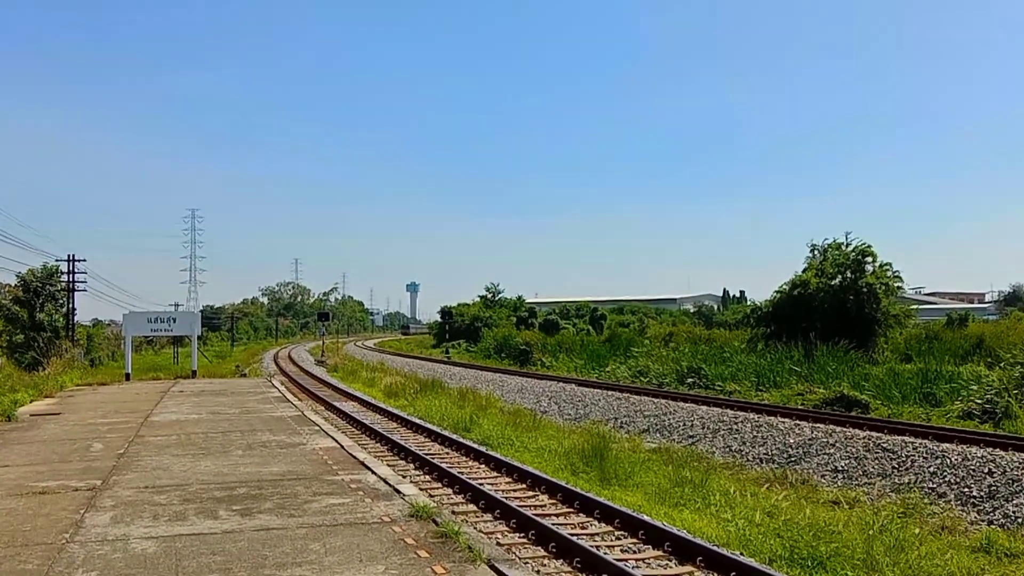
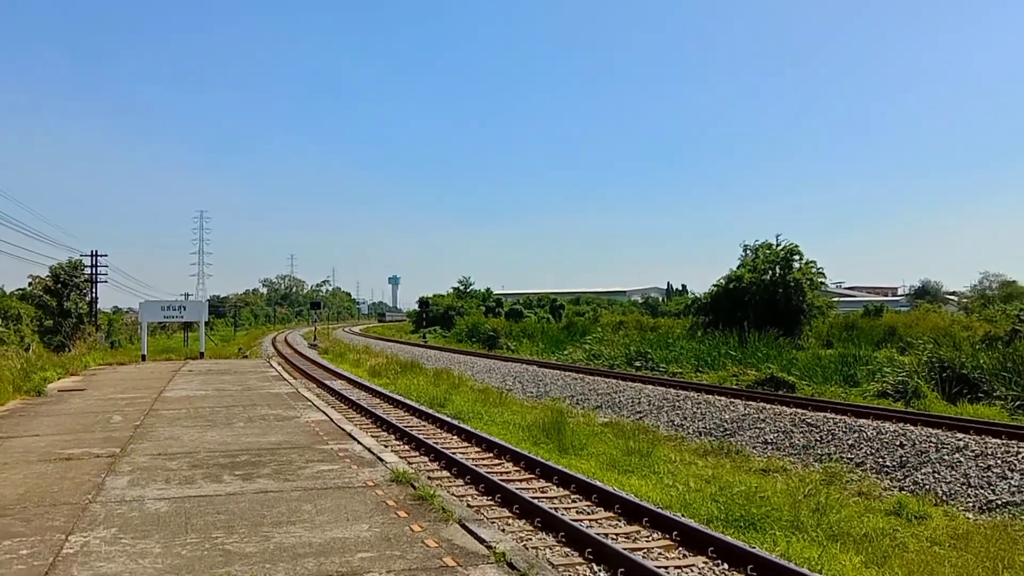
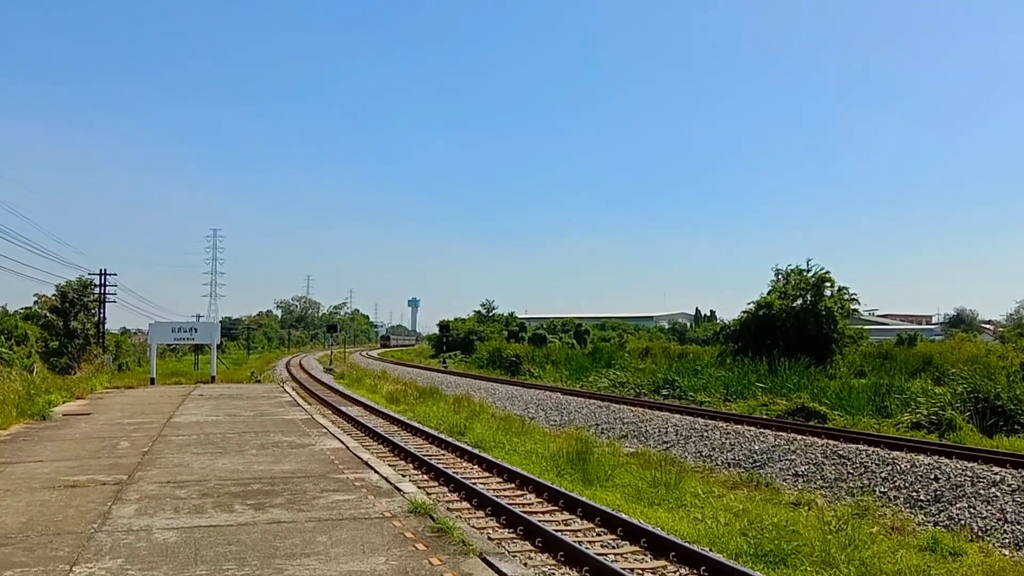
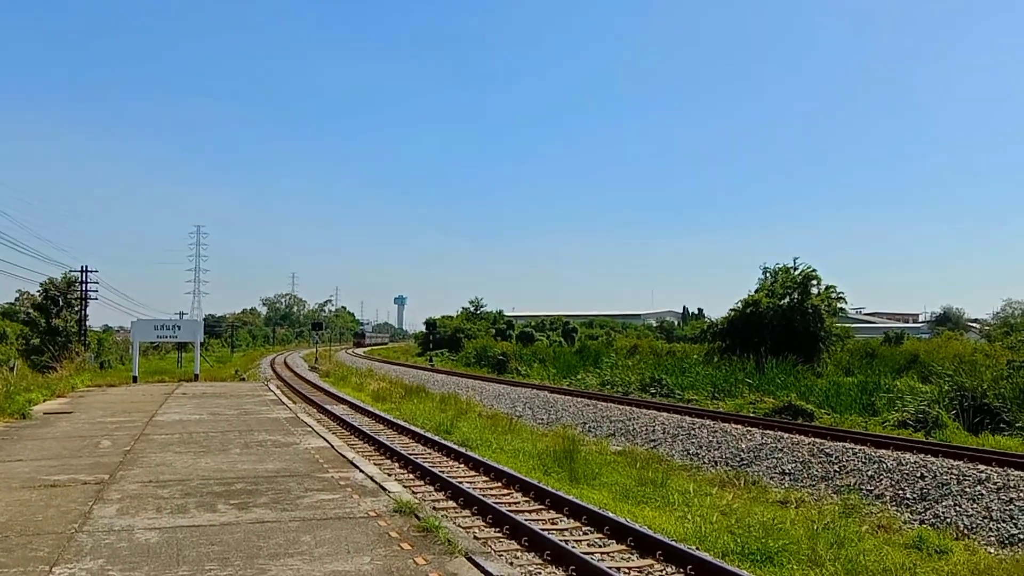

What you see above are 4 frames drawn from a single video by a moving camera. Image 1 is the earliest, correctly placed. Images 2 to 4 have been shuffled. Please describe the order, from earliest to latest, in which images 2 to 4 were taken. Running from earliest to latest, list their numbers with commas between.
2, 3, 4
